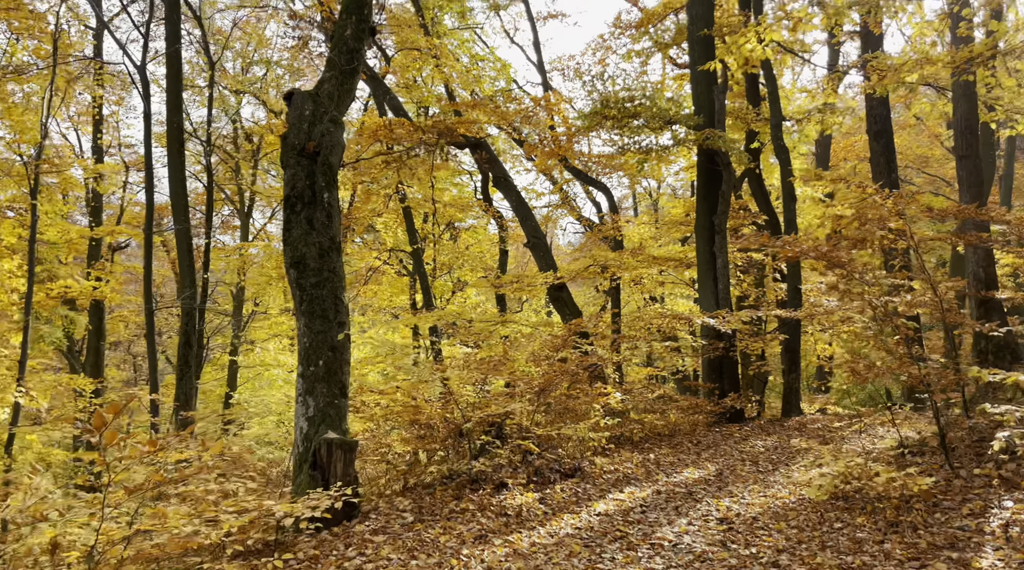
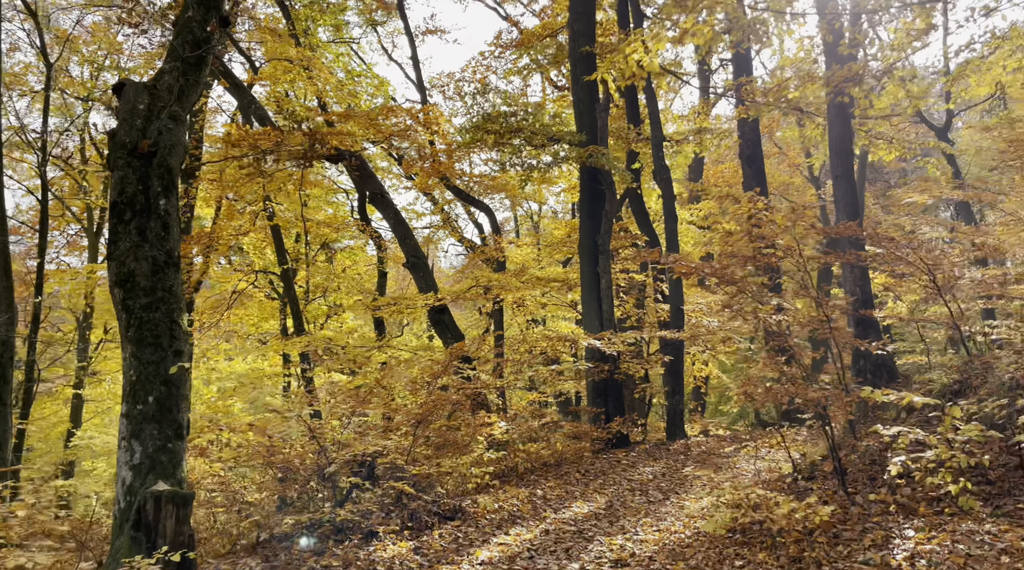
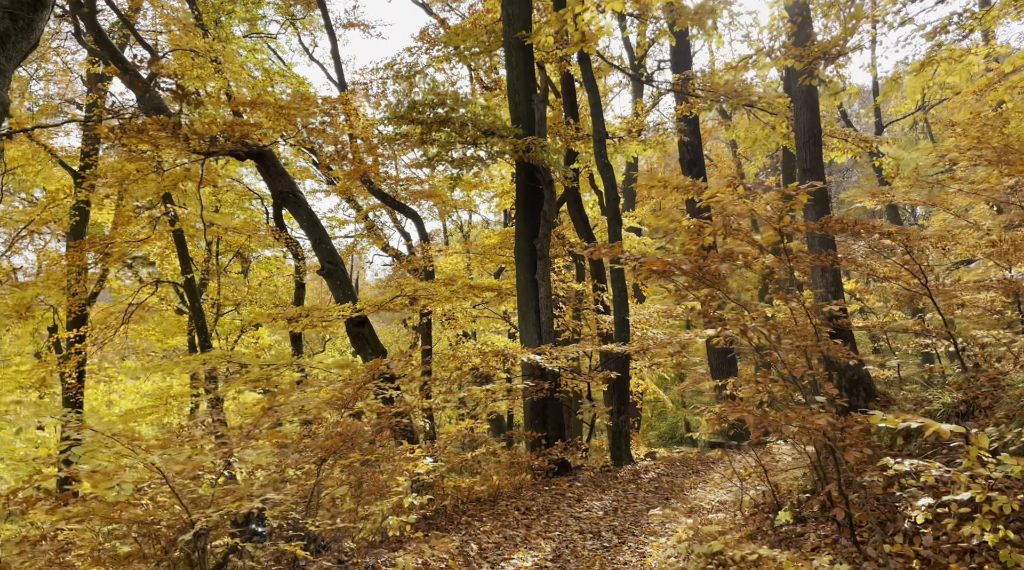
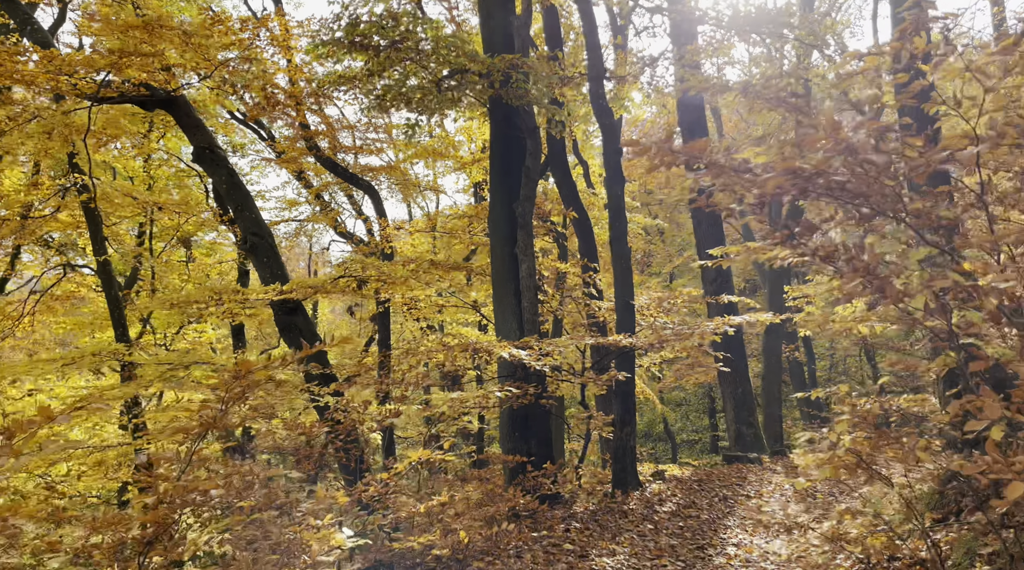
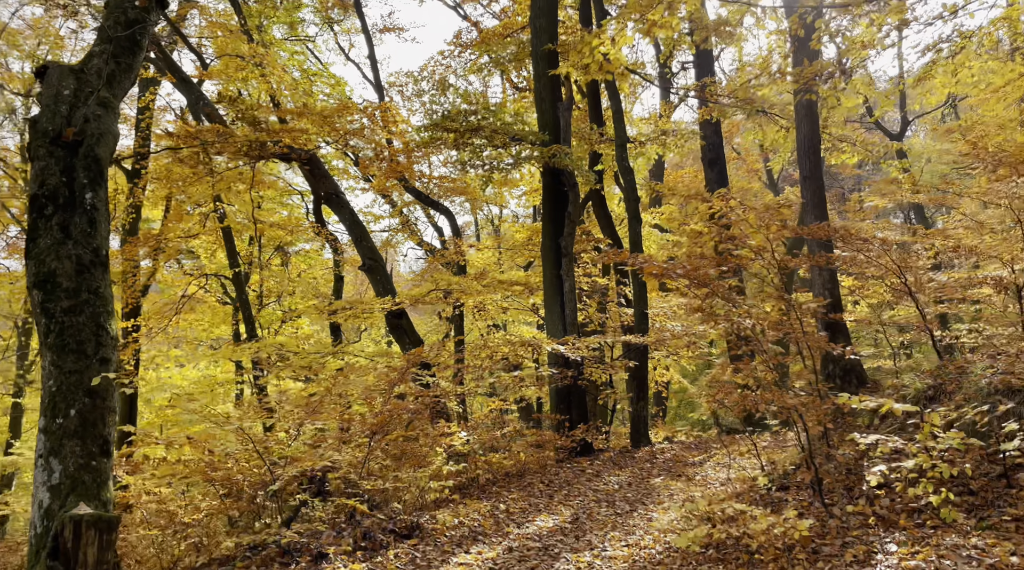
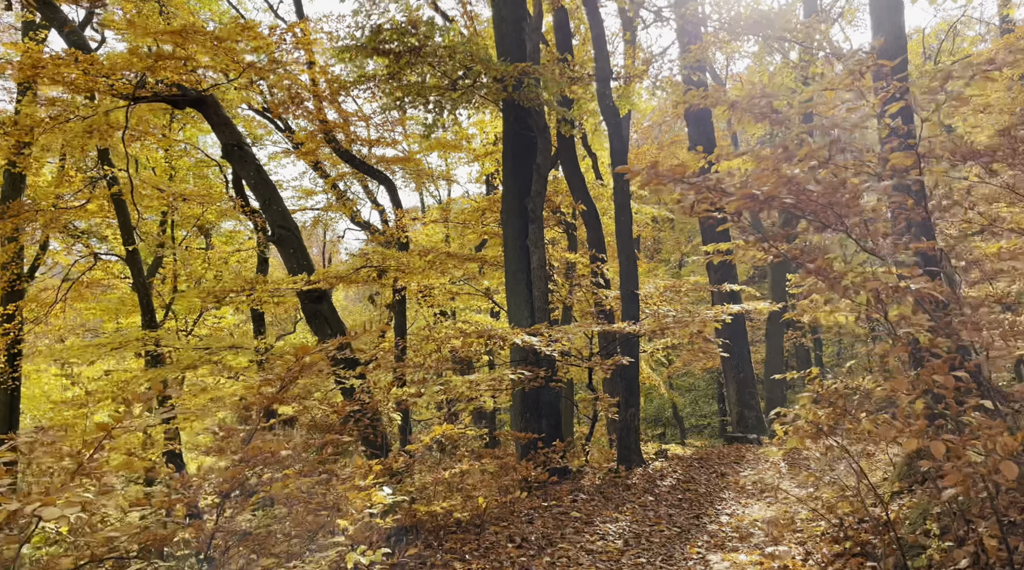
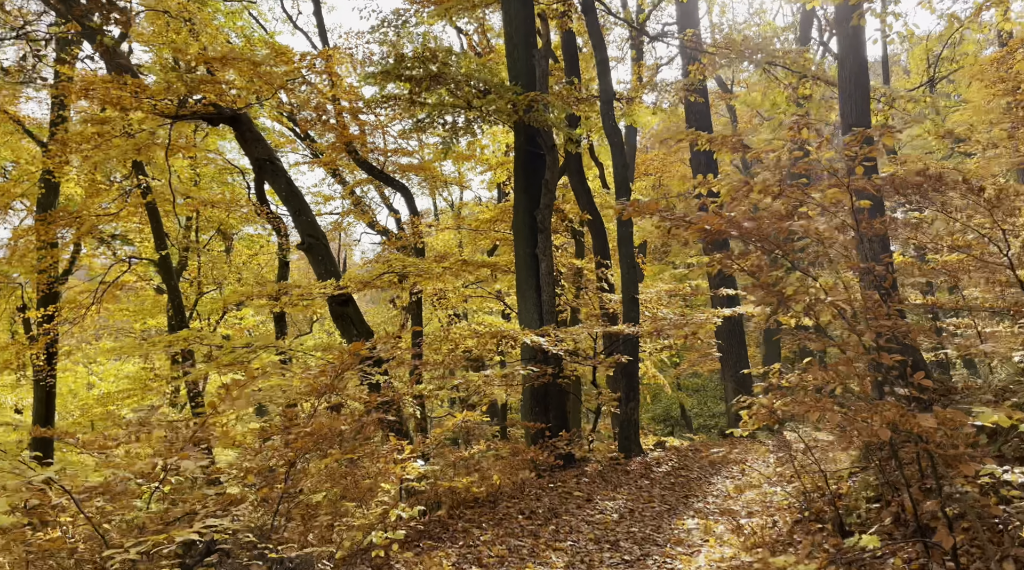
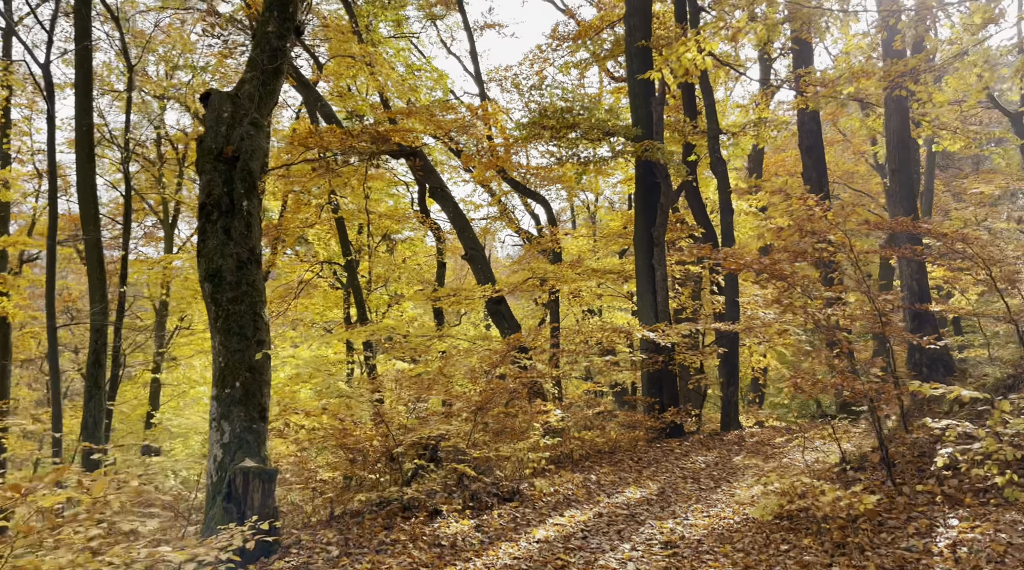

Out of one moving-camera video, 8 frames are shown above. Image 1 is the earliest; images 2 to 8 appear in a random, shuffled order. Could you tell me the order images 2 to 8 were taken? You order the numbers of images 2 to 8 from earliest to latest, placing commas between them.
8, 2, 5, 3, 7, 6, 4
